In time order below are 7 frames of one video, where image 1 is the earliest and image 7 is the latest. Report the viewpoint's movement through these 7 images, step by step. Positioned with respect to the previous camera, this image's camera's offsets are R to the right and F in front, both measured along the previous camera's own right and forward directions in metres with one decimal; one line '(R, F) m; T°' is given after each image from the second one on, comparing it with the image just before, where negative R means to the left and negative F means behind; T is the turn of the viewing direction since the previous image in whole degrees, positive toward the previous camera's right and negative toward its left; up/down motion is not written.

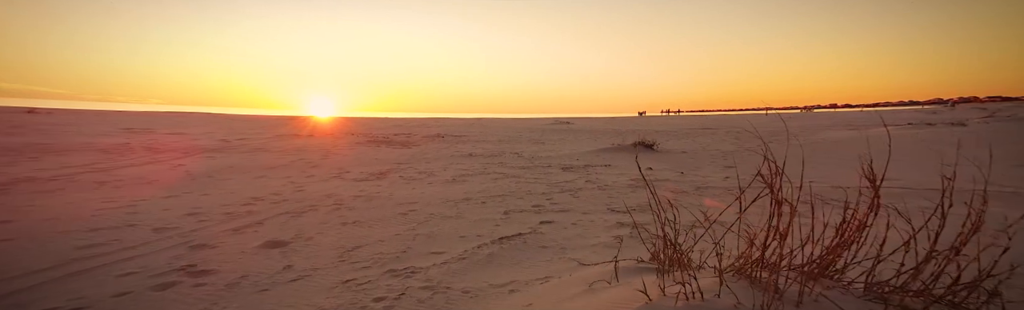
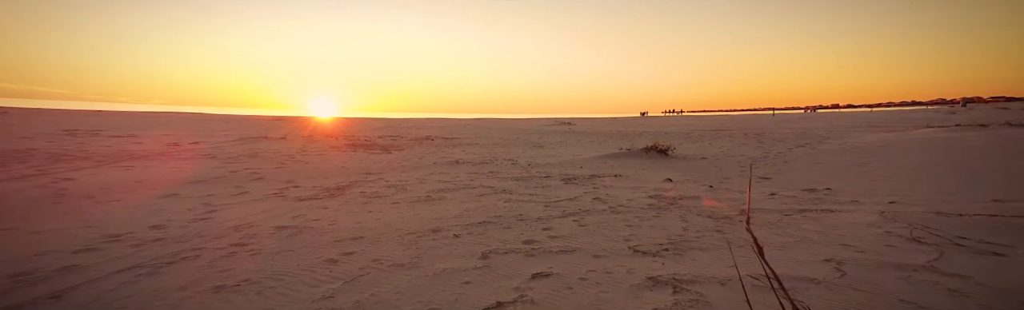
(+0.2, +1.7) m; 0°
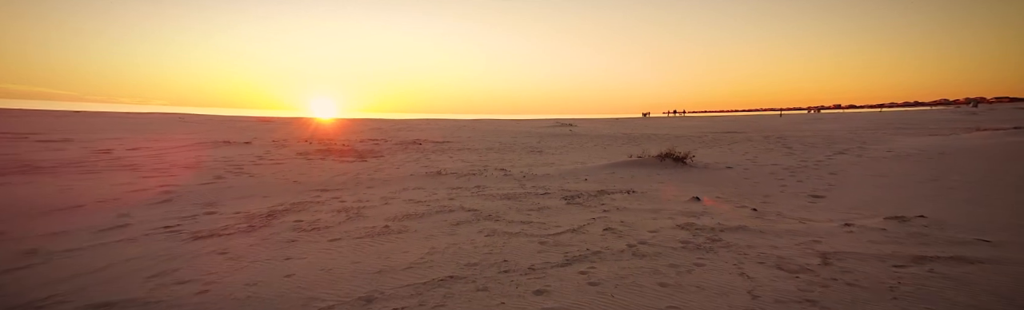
(+0.2, +1.8) m; 0°
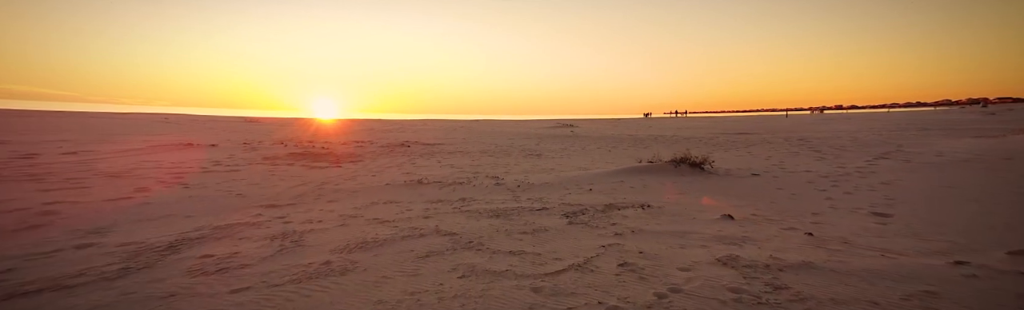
(+0.1, +1.4) m; 0°
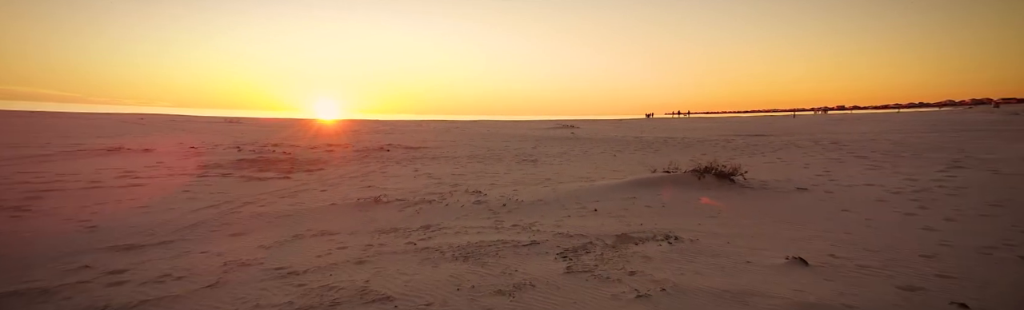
(+0.2, +1.9) m; 0°
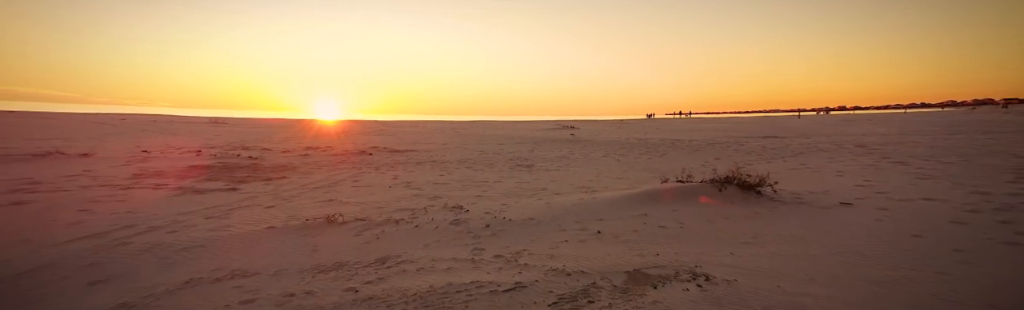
(+0.2, +1.3) m; 0°
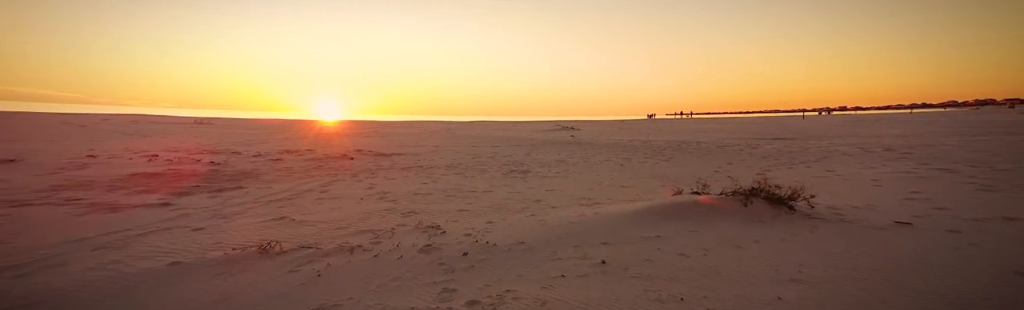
(+0.2, +1.1) m; 0°
